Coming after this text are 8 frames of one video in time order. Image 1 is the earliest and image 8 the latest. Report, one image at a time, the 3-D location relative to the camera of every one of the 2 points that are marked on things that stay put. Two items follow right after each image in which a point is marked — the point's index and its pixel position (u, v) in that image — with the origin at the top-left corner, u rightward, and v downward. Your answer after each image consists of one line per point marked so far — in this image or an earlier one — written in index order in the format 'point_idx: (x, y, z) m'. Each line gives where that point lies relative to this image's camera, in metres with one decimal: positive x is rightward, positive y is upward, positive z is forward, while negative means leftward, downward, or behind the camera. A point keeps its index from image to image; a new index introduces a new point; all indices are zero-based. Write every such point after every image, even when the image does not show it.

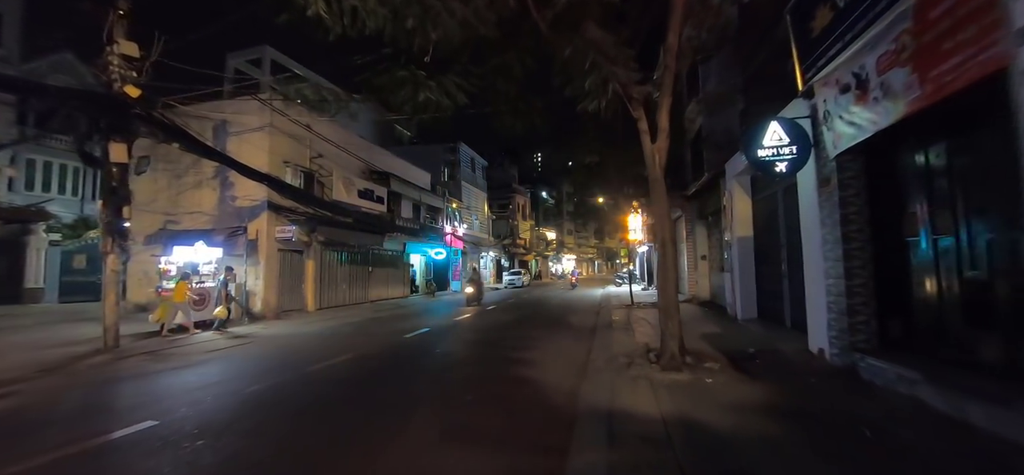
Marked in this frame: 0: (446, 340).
0: (-1.8, -2.7, +10.4) m
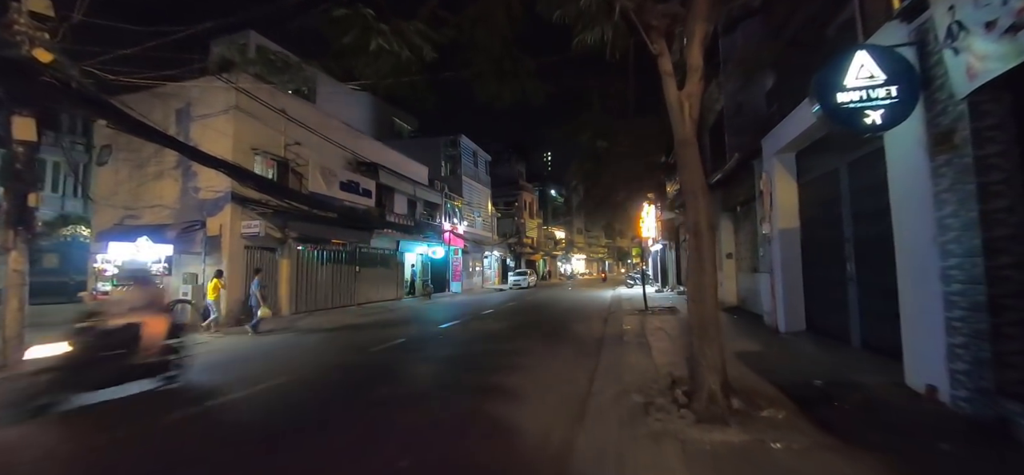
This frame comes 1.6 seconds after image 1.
0: (-2.1, -2.6, +8.5) m
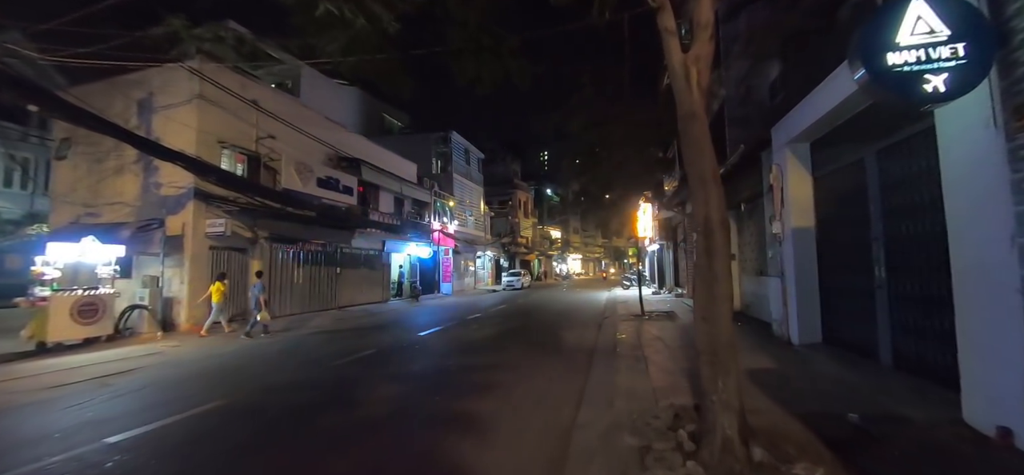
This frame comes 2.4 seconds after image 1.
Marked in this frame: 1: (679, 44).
0: (-2.5, -2.6, +7.5) m
1: (+1.6, +1.8, +3.7) m
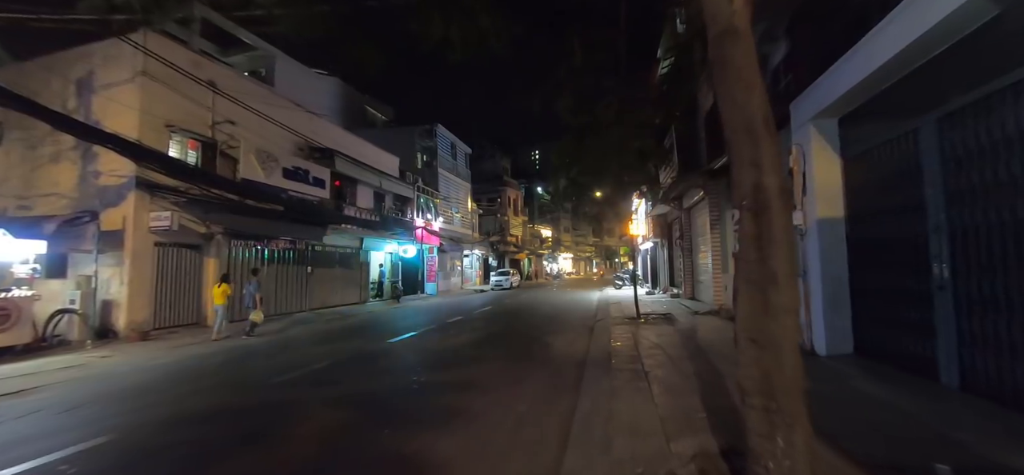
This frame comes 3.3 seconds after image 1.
0: (-2.8, -2.4, +6.3) m
1: (+1.3, +2.0, +2.5) m
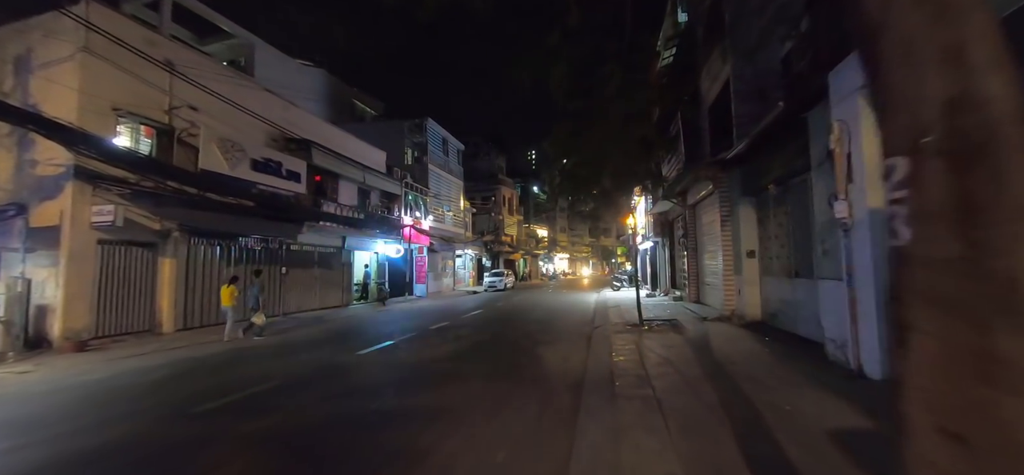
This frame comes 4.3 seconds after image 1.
0: (-3.1, -2.3, +5.0) m
1: (+1.1, +2.0, +1.3) m
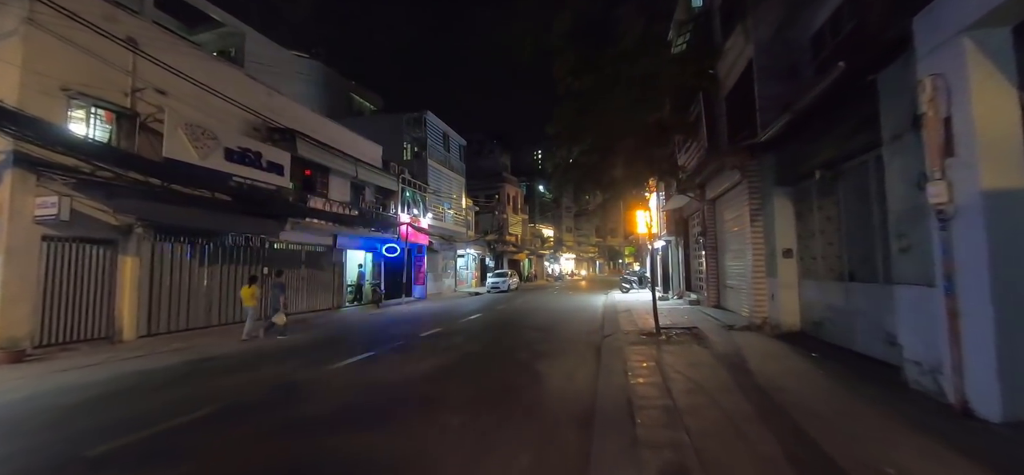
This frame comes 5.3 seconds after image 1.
0: (-3.2, -2.3, +3.8) m
1: (+0.9, +2.1, 0.0) m
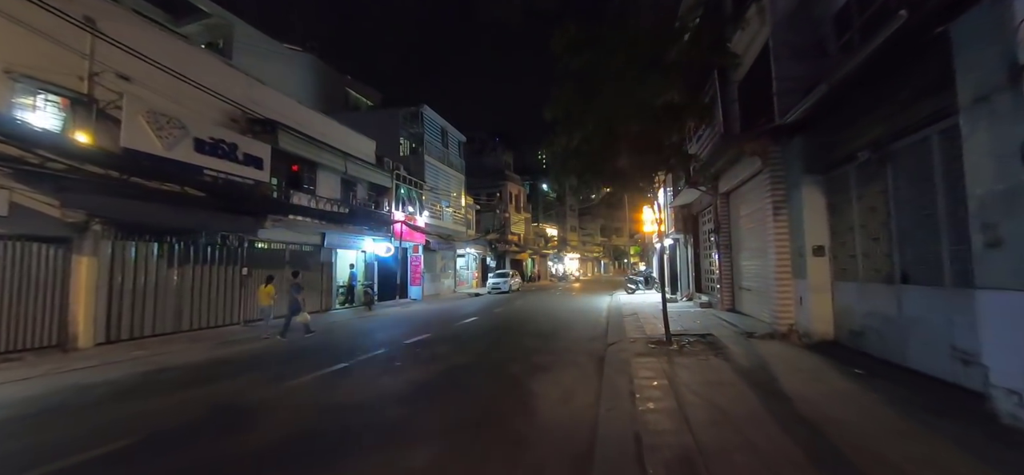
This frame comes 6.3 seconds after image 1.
0: (-3.5, -2.2, +2.8) m
1: (+0.6, +2.2, -1.0) m
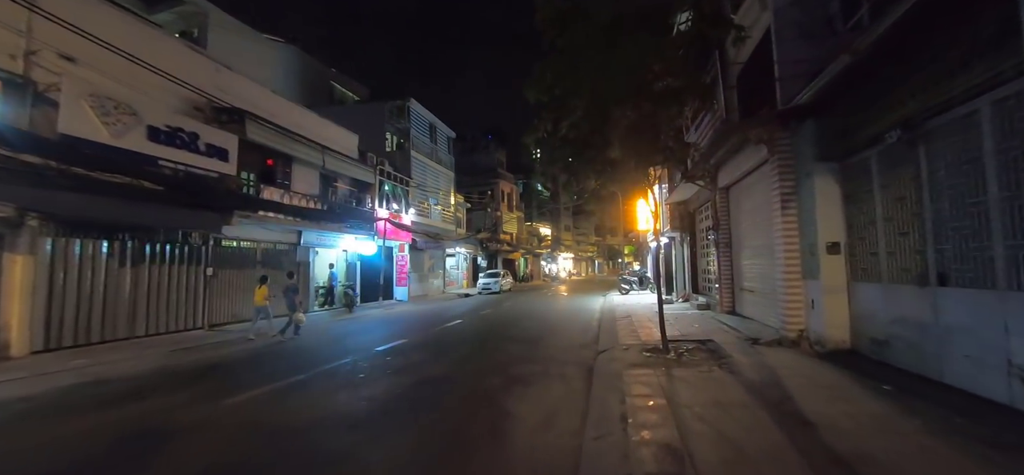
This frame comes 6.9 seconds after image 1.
0: (-3.8, -2.1, +1.9) m
1: (+0.3, +2.3, -1.9) m
